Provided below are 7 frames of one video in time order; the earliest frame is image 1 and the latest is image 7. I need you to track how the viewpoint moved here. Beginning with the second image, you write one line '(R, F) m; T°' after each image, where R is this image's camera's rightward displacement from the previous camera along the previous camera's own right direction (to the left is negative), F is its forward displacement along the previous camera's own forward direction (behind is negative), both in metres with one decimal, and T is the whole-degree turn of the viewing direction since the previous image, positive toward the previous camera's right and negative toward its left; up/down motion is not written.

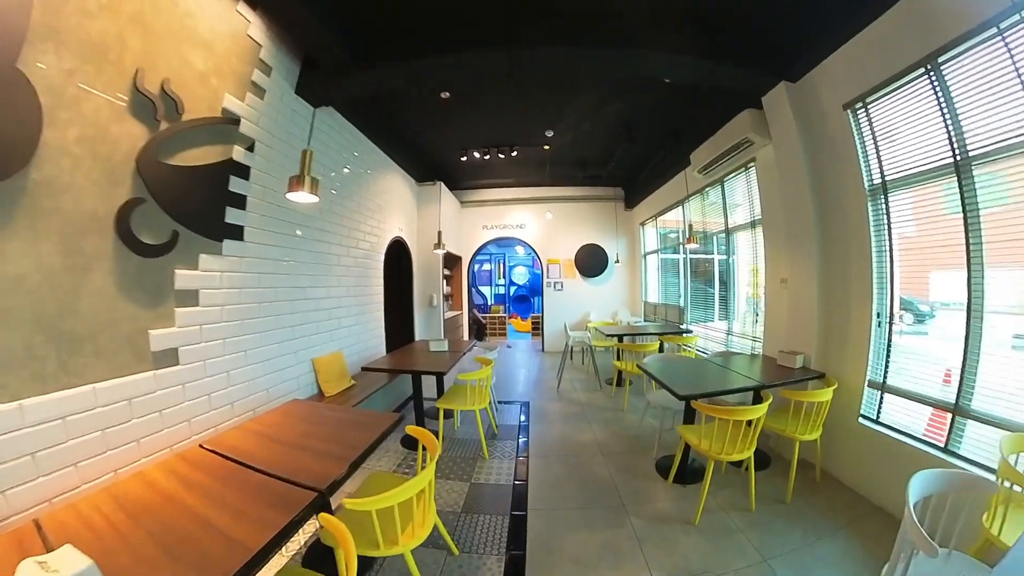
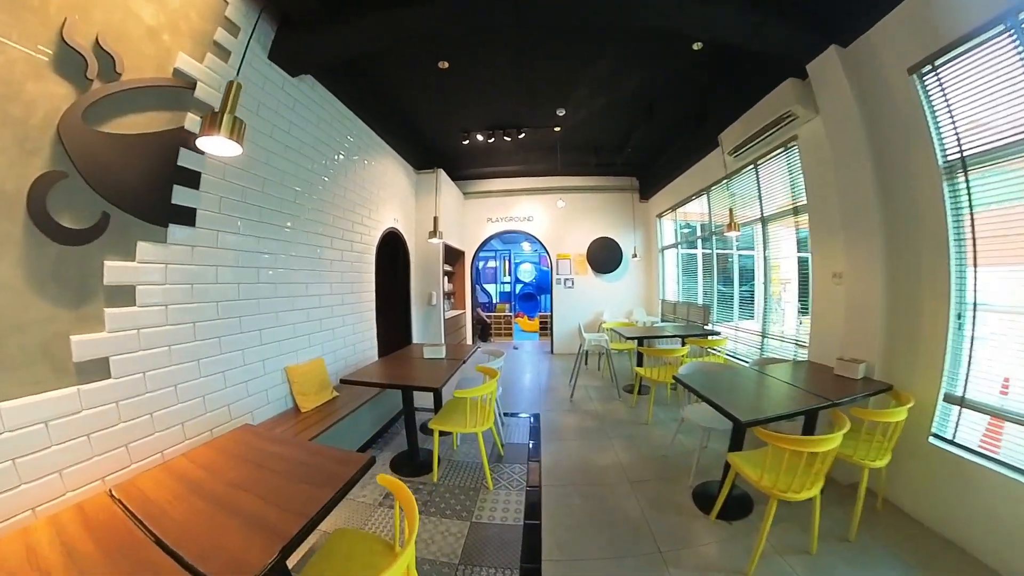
(0.0, +0.4) m; -1°
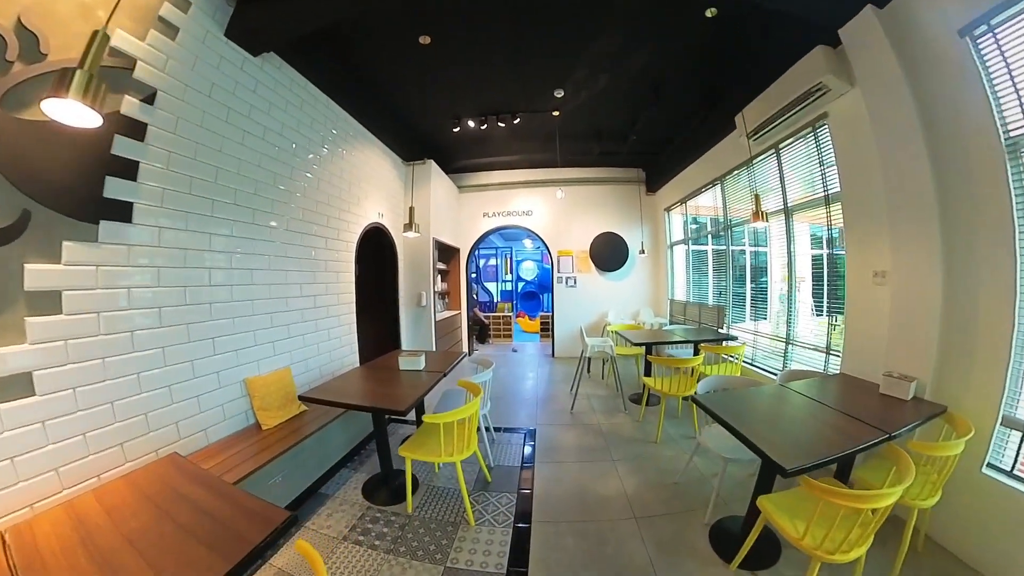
(+0.2, +0.3) m; -1°
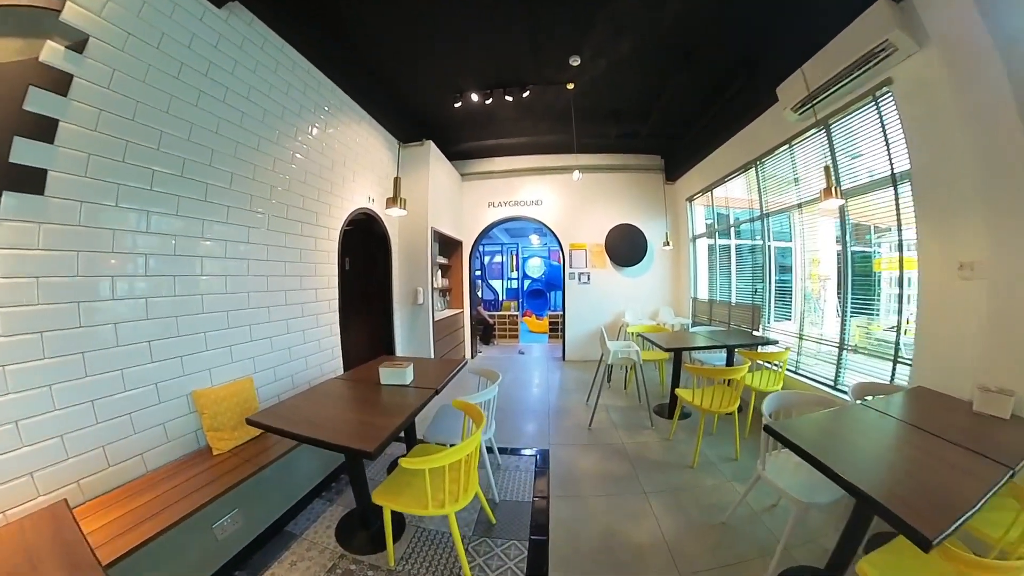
(-0.1, +0.4) m; -1°
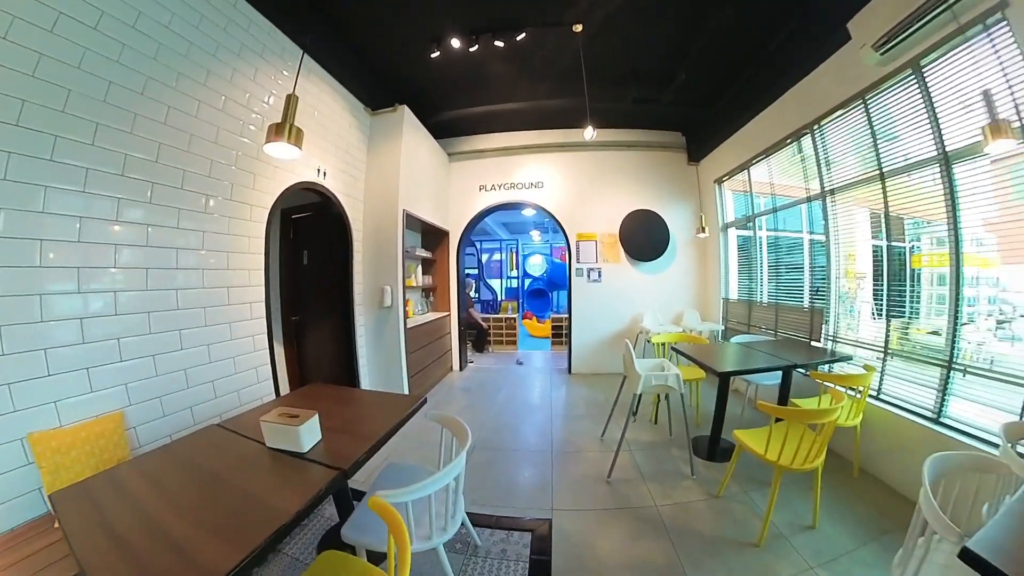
(+0.1, +0.6) m; -1°
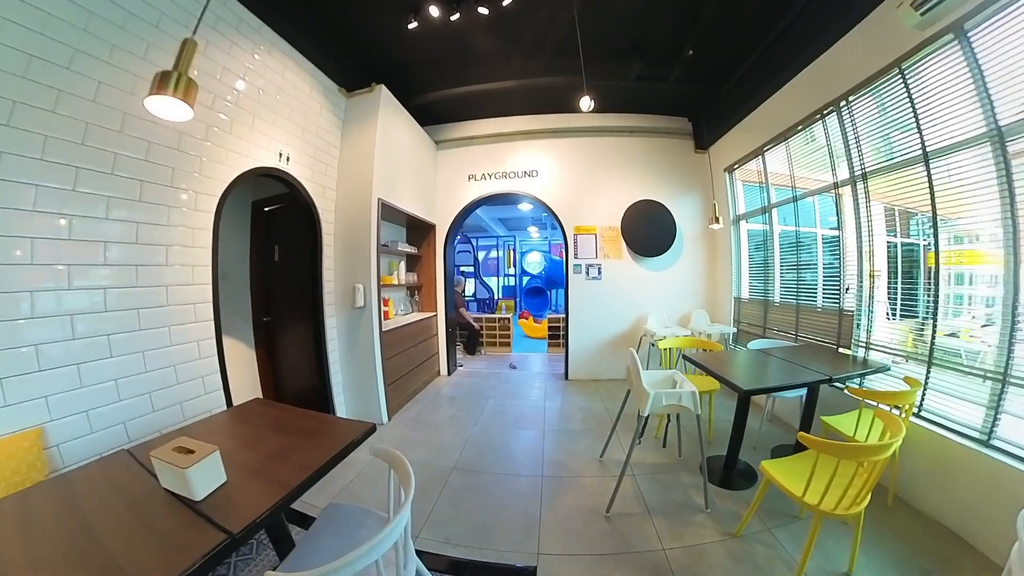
(+0.1, +0.2) m; -1°
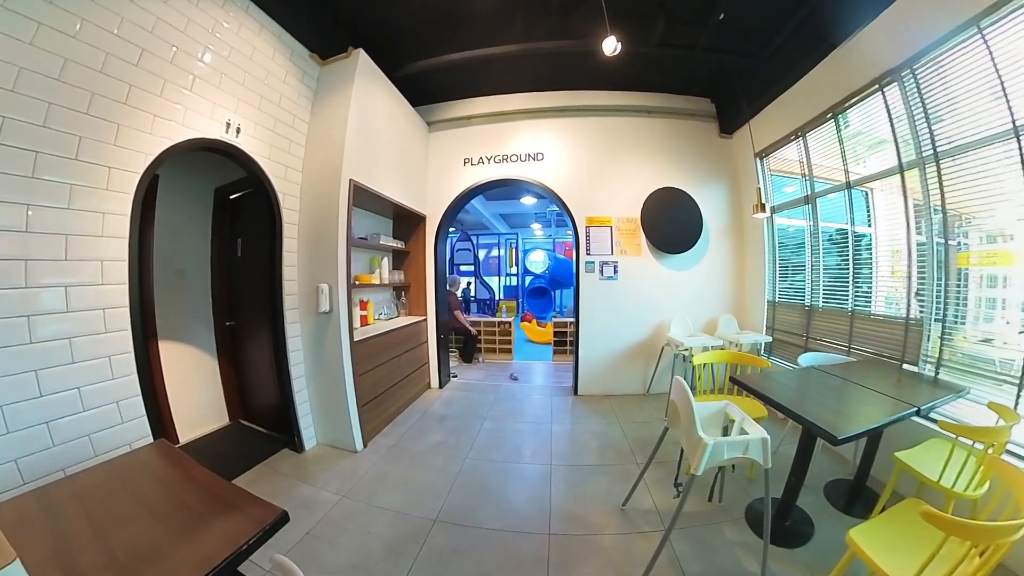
(0.0, +0.3) m; 0°
